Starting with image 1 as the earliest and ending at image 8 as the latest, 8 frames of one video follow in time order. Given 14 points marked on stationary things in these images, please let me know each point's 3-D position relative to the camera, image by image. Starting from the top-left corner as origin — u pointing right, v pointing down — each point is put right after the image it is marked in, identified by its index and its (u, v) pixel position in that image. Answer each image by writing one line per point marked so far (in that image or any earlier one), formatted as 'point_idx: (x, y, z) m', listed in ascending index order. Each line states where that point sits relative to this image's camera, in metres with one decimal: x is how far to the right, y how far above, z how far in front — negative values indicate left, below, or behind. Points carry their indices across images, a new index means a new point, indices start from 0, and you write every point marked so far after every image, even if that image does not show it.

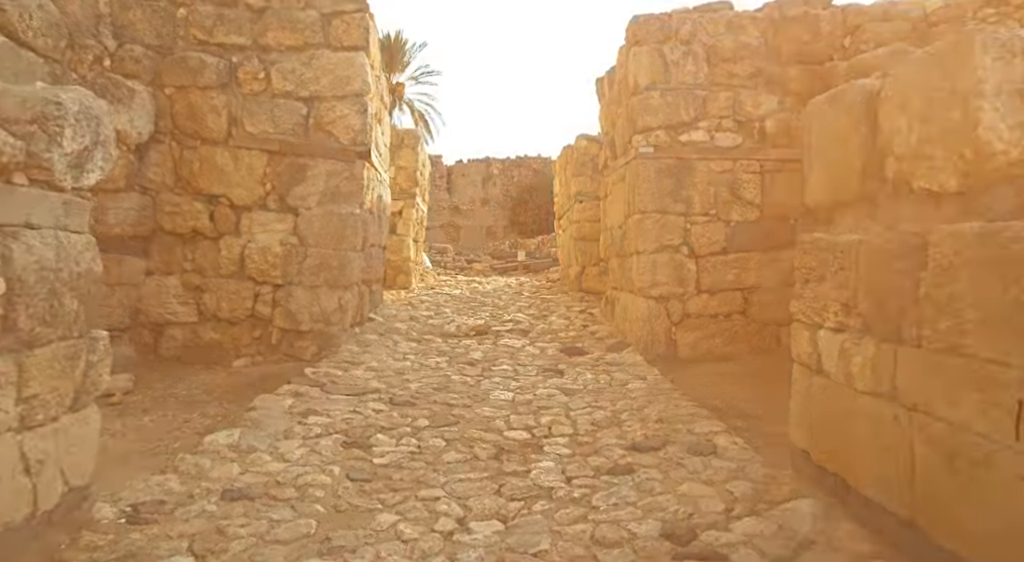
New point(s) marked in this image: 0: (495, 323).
0: (-0.2, -0.4, +6.2) m
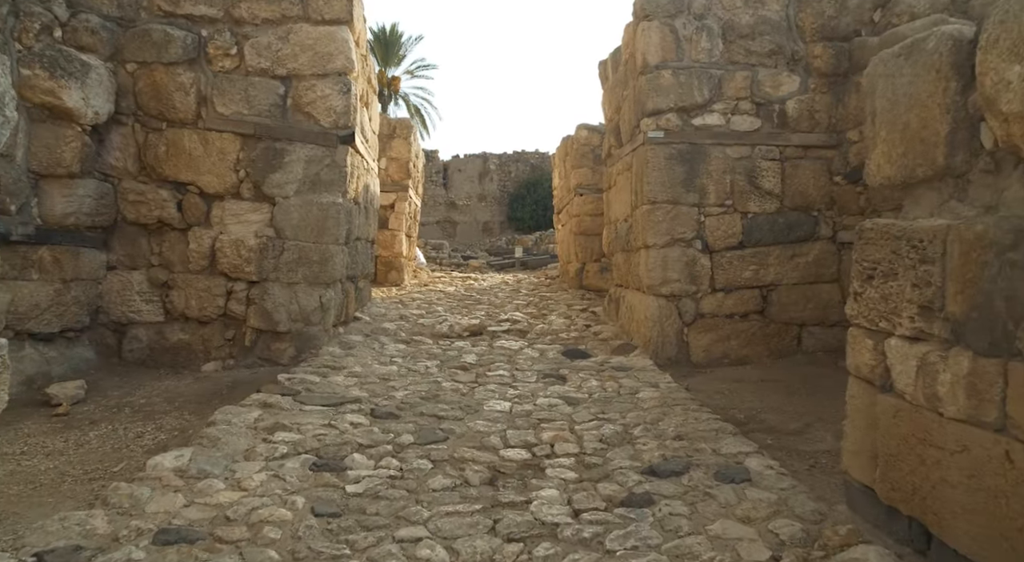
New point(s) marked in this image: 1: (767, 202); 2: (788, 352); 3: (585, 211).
0: (-0.2, -0.4, +5.8) m
1: (+1.8, +0.5, +4.6) m
2: (+1.9, -0.5, +4.6) m
3: (+0.9, +0.8, +8.2) m
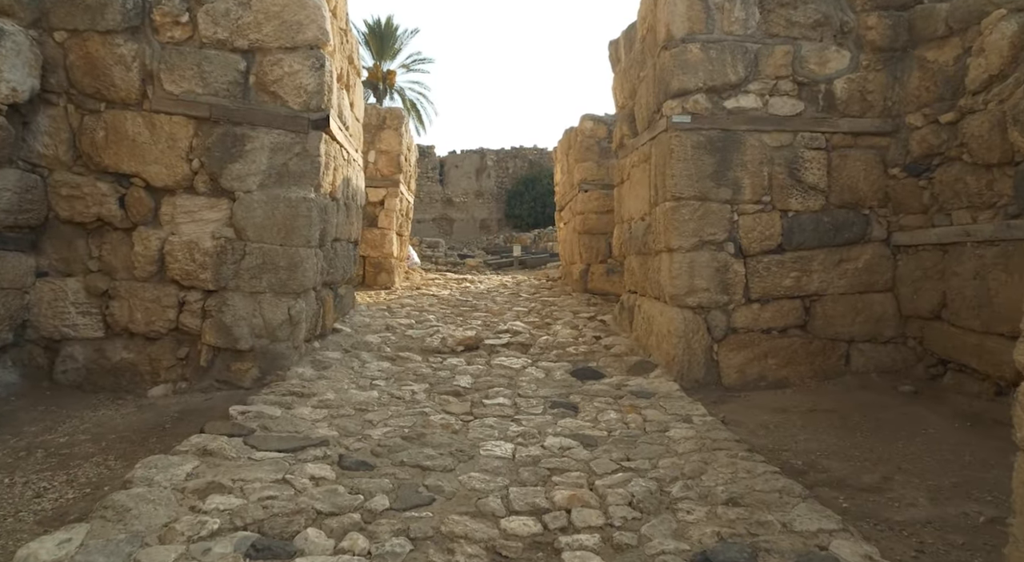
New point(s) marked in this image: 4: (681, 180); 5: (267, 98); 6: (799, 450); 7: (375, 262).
0: (-0.2, -0.4, +5.1) m
1: (+1.8, +0.5, +4.0) m
2: (+1.9, -0.5, +4.0) m
3: (+0.9, +0.8, +7.5) m
4: (+1.0, +0.6, +4.0) m
5: (-1.4, +1.1, +3.9) m
6: (+1.2, -0.7, +2.9) m
7: (-1.6, +0.2, +7.9) m
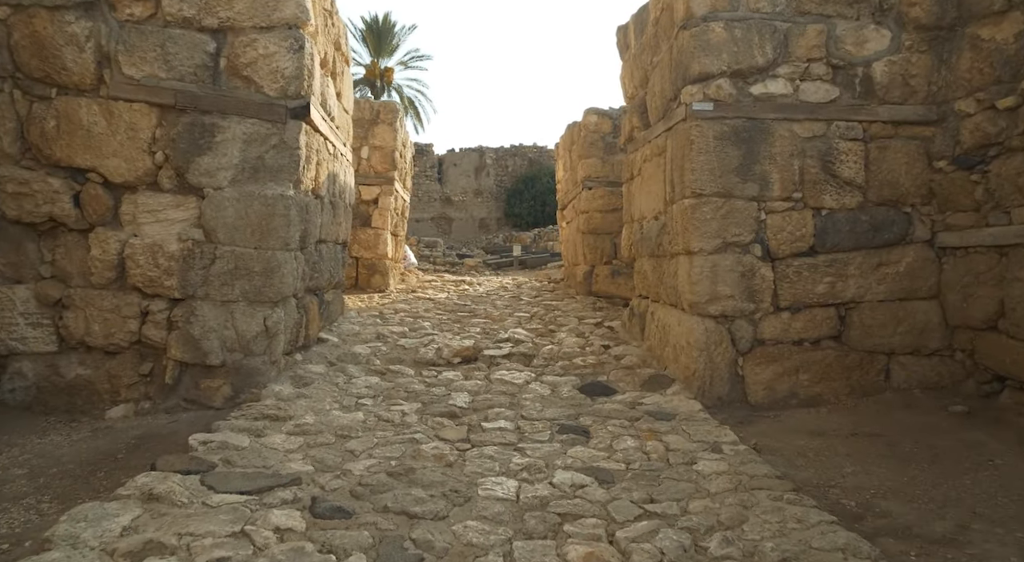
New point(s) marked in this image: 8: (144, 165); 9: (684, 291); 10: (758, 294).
0: (-0.2, -0.4, +4.7) m
1: (+1.8, +0.5, +3.6) m
2: (+1.9, -0.6, +3.6) m
3: (+0.9, +0.8, +7.1) m
4: (+1.0, +0.6, +3.6) m
5: (-1.4, +1.0, +3.5) m
6: (+1.2, -0.8, +2.5) m
7: (-1.6, +0.2, +7.5) m
8: (-1.8, +0.6, +3.4) m
9: (+1.0, -0.1, +3.7) m
10: (+1.3, -0.1, +3.6) m
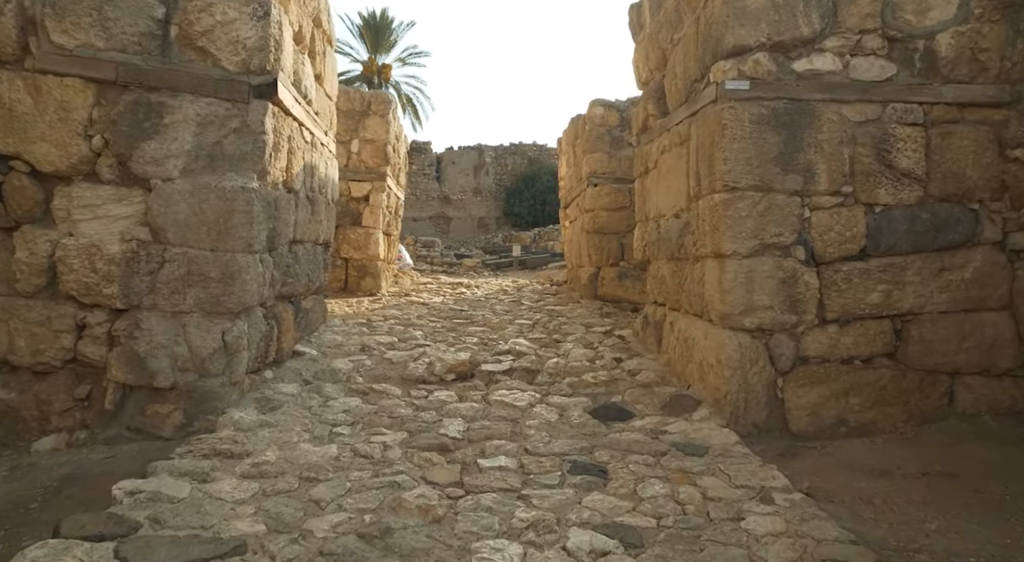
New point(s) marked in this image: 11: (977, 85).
0: (-0.2, -0.5, +4.2) m
1: (+1.8, +0.4, +3.1) m
2: (+1.9, -0.6, +3.1) m
3: (+0.9, +0.7, +6.6) m
4: (+1.0, +0.5, +3.1) m
5: (-1.4, +1.0, +2.9) m
6: (+1.3, -0.8, +2.0) m
7: (-1.6, +0.2, +7.0) m
8: (-1.8, +0.5, +2.9) m
9: (+1.0, -0.1, +3.2) m
10: (+1.3, -0.1, +3.1) m
11: (+2.1, +0.9, +3.0) m
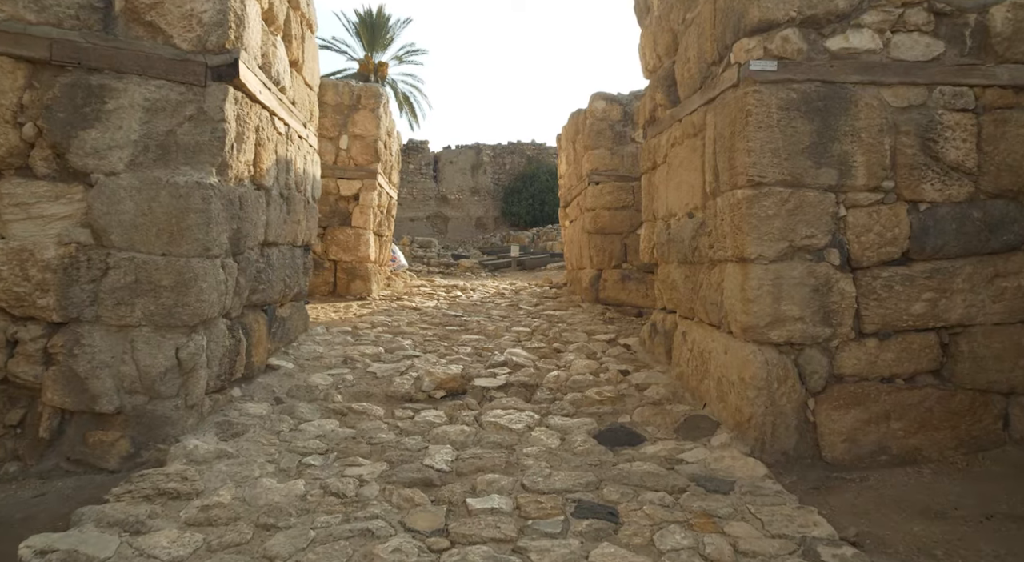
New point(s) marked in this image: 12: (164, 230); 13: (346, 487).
0: (-0.2, -0.5, +3.9) m
1: (+1.8, +0.4, +2.7) m
2: (+1.9, -0.6, +2.7) m
3: (+0.8, +0.7, +6.3) m
4: (+1.0, +0.5, +2.7) m
5: (-1.4, +0.9, +2.6) m
6: (+1.2, -0.8, +1.6) m
7: (-1.6, +0.1, +6.6) m
8: (-1.9, +0.5, +2.5) m
9: (+0.9, -0.1, +2.8) m
10: (+1.3, -0.1, +2.7) m
11: (+2.1, +0.9, +2.7) m
12: (-1.3, +0.2, +2.6) m
13: (-0.6, -0.7, +2.3) m
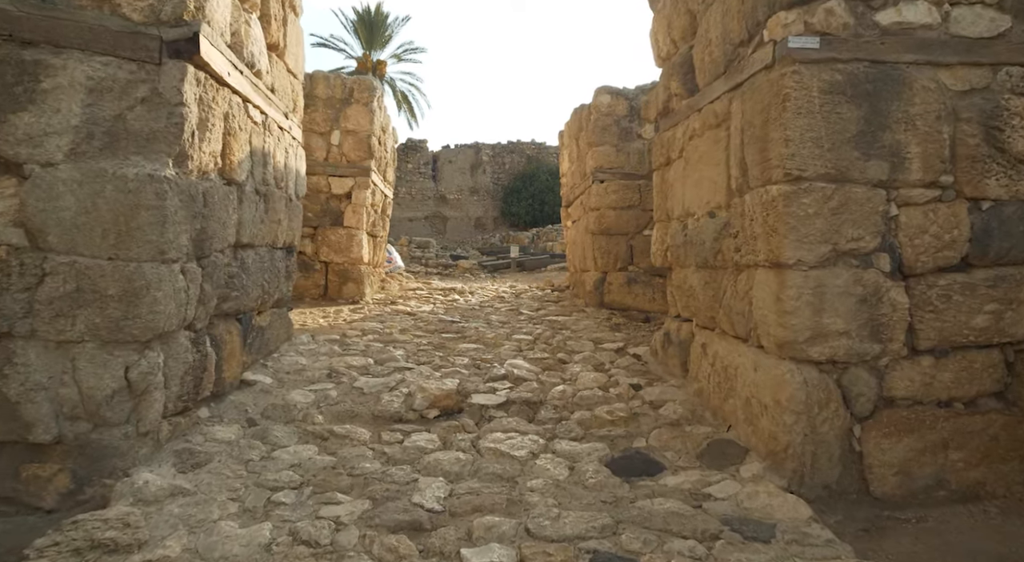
0: (-0.2, -0.5, +3.5) m
1: (+1.8, +0.4, +2.4) m
2: (+1.9, -0.7, +2.3) m
3: (+0.8, +0.7, +5.9) m
4: (+1.0, +0.5, +2.3) m
5: (-1.4, +0.9, +2.2) m
6: (+1.2, -0.9, +1.2) m
7: (-1.6, +0.1, +6.2) m
8: (-1.8, +0.5, +2.1) m
9: (+0.9, -0.2, +2.5) m
10: (+1.3, -0.2, +2.4) m
11: (+2.1, +0.8, +2.3) m
12: (-1.3, +0.2, +2.2) m
13: (-0.6, -0.7, +2.0) m
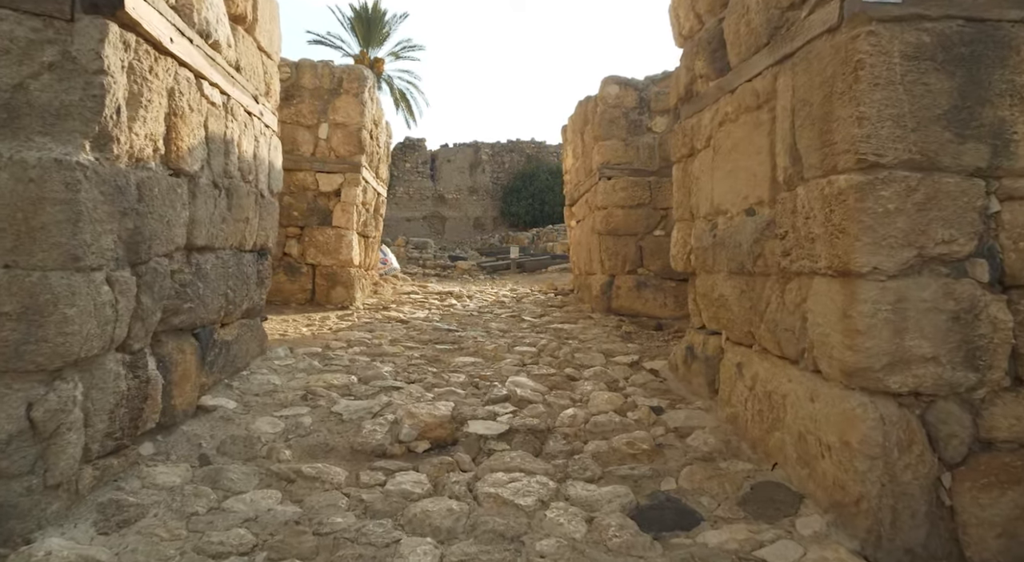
0: (-0.2, -0.6, +3.0) m
1: (+1.8, +0.3, +1.9) m
2: (+1.9, -0.7, +1.9) m
3: (+0.9, +0.6, +5.4) m
4: (+1.0, +0.4, +1.9) m
5: (-1.4, +0.9, +1.8) m
6: (+1.3, -0.9, +0.8) m
7: (-1.6, +0.1, +5.8) m
8: (-1.8, +0.4, +1.7) m
9: (+1.0, -0.2, +2.0) m
10: (+1.3, -0.2, +1.9) m
11: (+2.1, +0.8, +1.9) m
12: (-1.3, +0.1, +1.7) m
13: (-0.6, -0.8, +1.5) m
